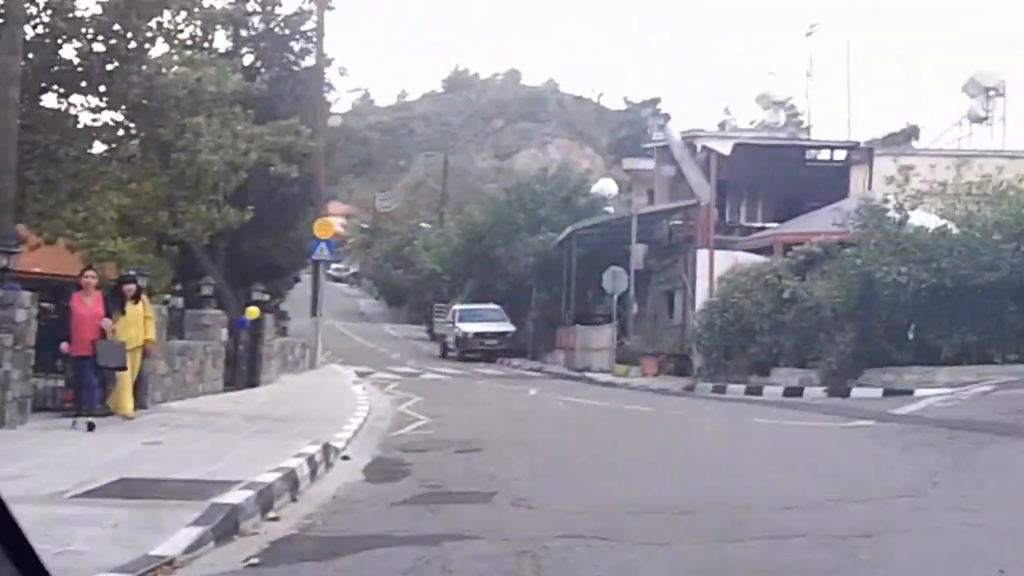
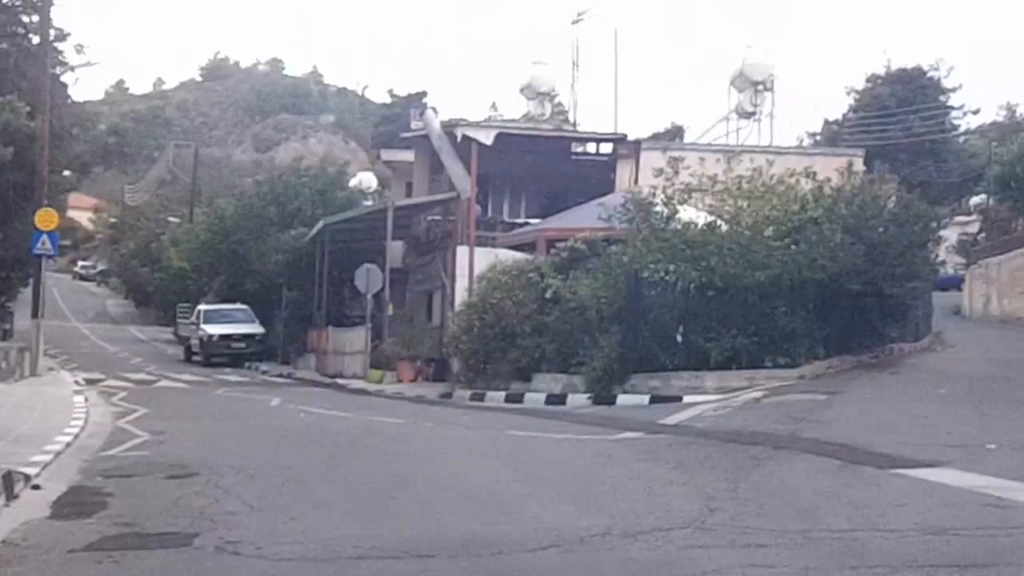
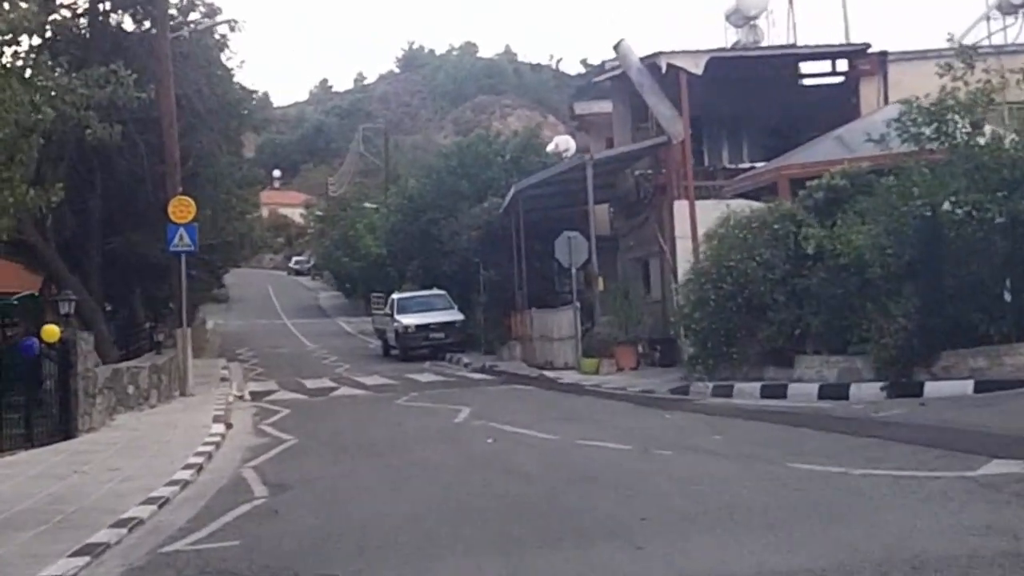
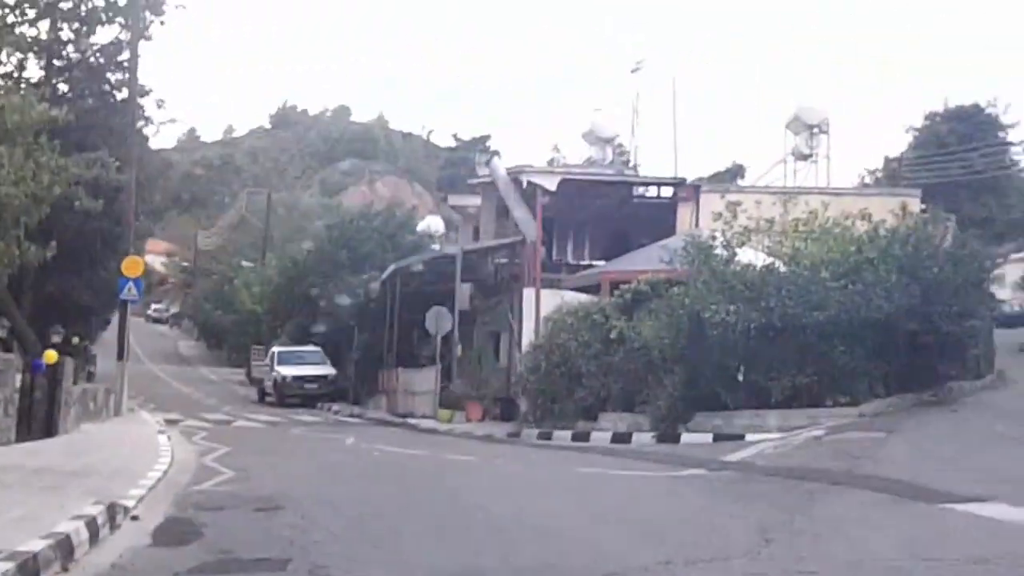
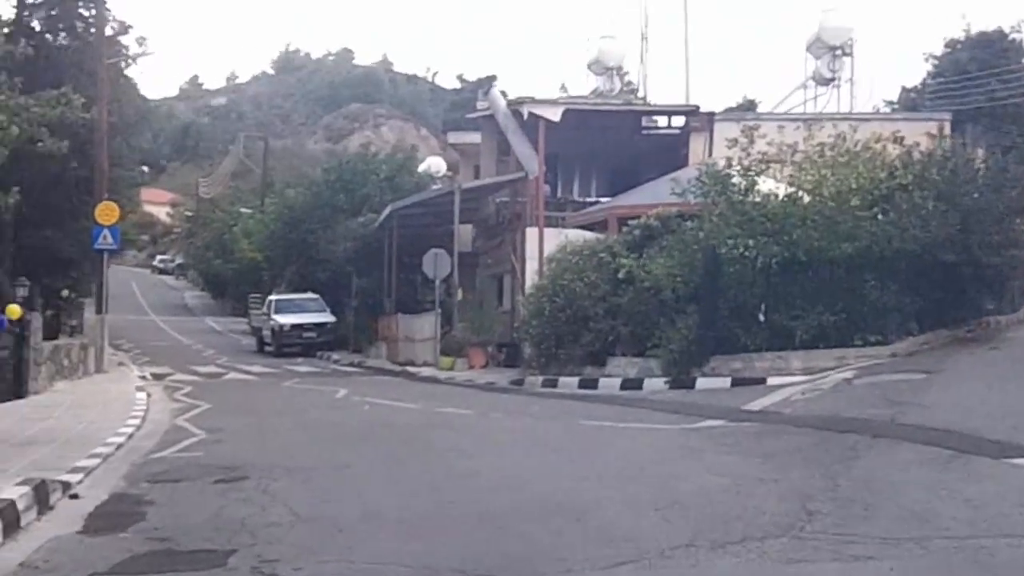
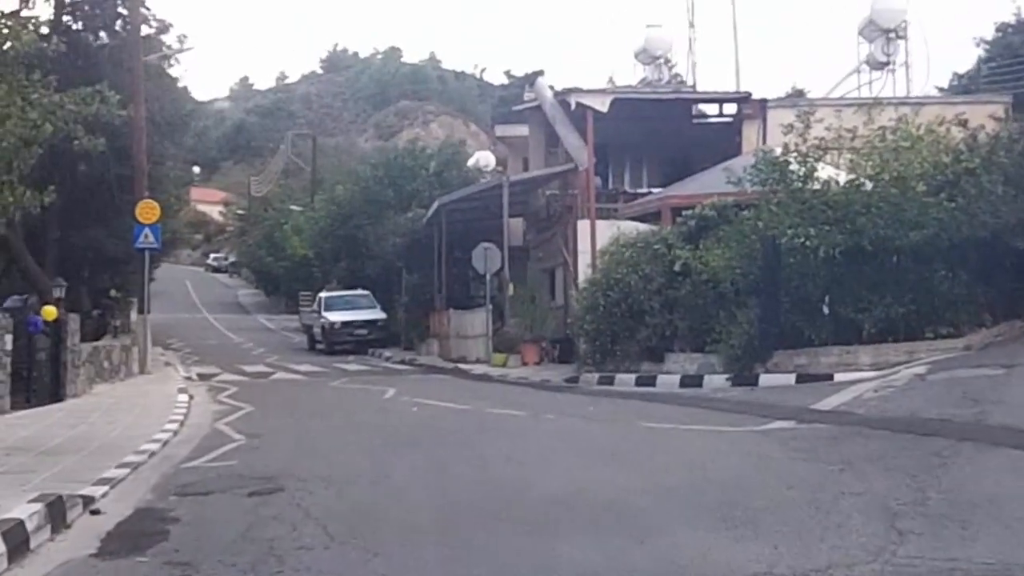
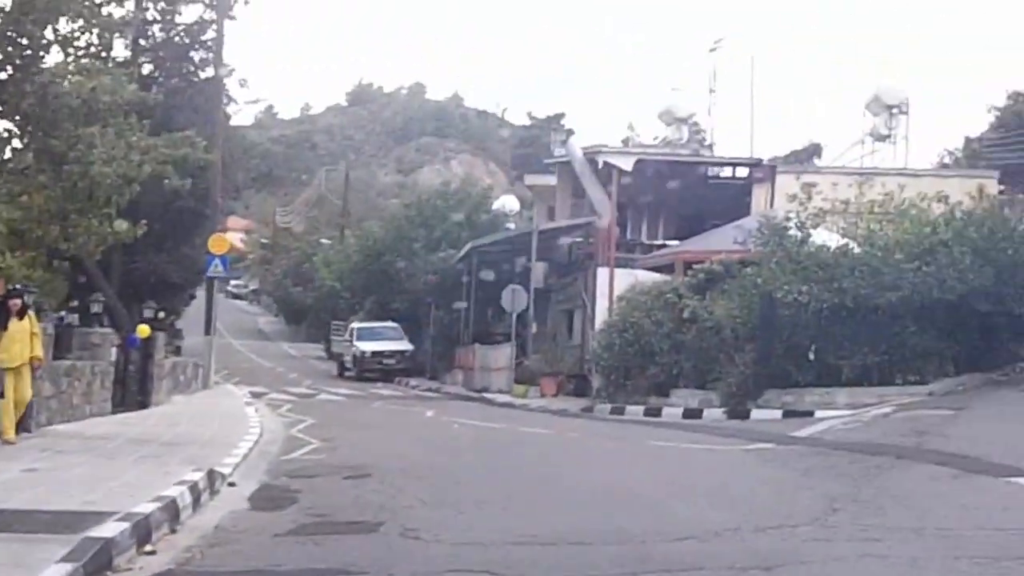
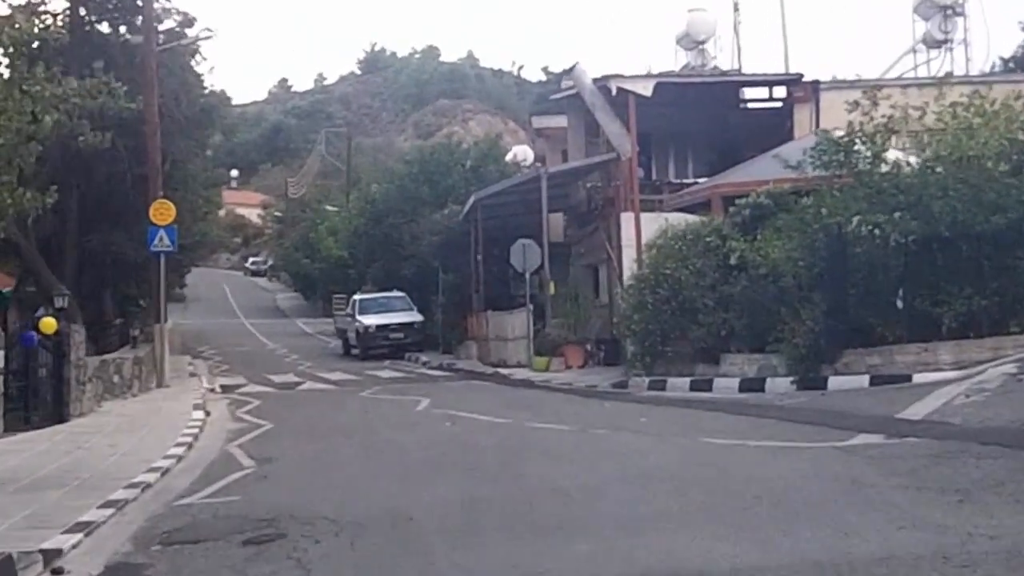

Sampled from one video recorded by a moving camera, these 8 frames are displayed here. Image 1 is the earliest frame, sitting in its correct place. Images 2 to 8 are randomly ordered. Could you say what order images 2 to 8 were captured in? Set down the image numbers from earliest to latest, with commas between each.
7, 4, 2, 5, 6, 8, 3
